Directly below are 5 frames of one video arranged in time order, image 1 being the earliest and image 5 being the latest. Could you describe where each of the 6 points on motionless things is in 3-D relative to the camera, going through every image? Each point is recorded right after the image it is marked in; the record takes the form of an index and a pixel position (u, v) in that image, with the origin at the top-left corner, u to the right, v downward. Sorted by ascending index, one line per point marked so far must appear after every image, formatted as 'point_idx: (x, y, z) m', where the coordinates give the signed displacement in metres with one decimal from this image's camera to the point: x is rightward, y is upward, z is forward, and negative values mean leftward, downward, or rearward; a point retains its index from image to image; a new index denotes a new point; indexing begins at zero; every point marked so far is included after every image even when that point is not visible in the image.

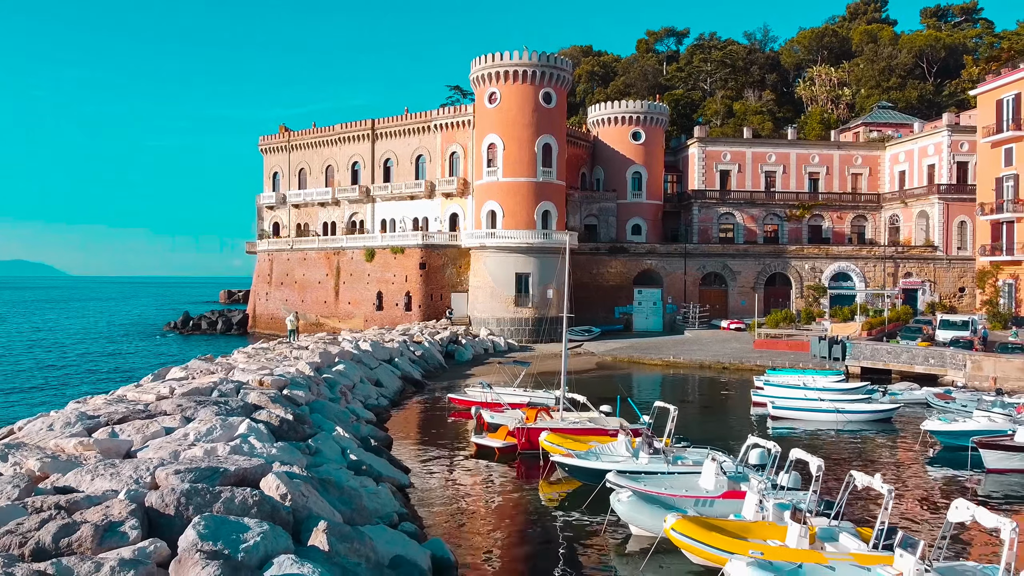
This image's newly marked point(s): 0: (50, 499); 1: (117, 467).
0: (-4.0, -1.9, +6.9) m
1: (-4.0, -1.8, +7.9) m
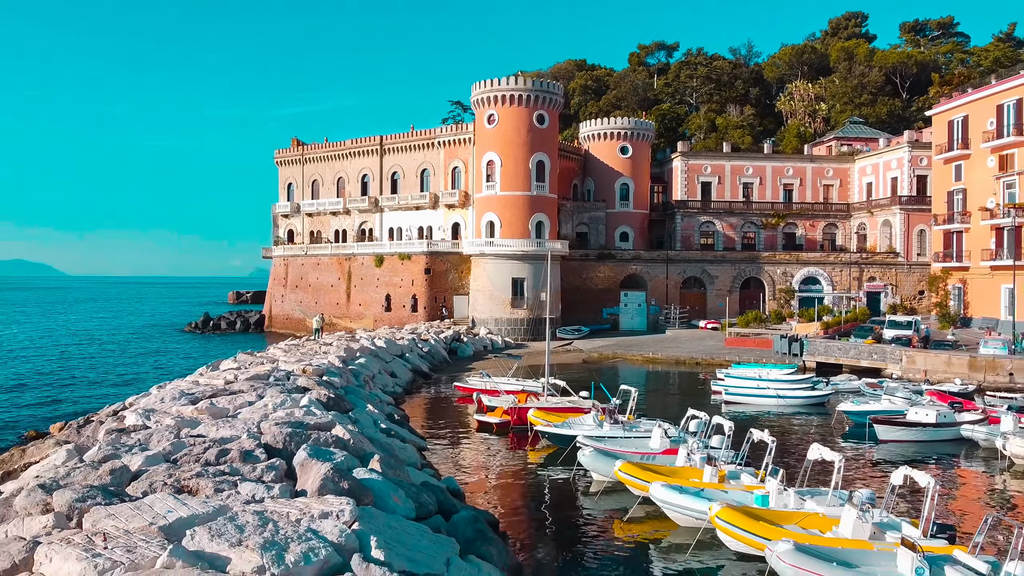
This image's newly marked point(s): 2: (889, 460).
0: (-4.2, -2.0, +10.4) m
1: (-4.1, -2.0, +11.5) m
2: (+7.7, -3.4, +15.9) m
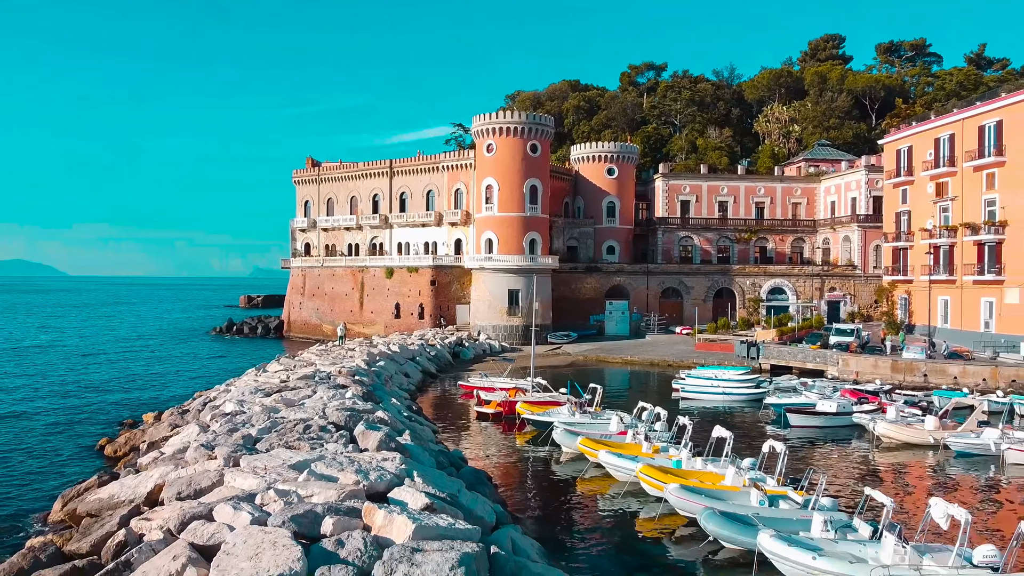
0: (-4.4, -2.5, +15.2) m
1: (-4.3, -2.5, +16.2) m
2: (+7.5, -4.0, +20.7) m
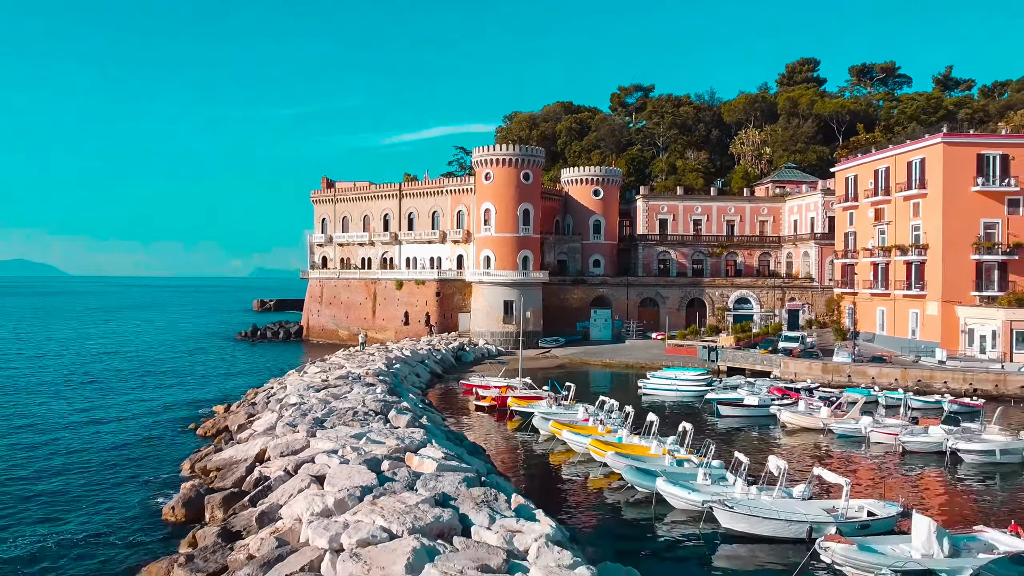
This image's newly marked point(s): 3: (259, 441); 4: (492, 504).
0: (-4.7, -3.2, +21.1) m
1: (-4.6, -3.2, +22.1) m
2: (+7.2, -4.7, +26.6) m
3: (-5.9, -3.6, +18.4) m
4: (-0.3, -3.5, +12.9) m
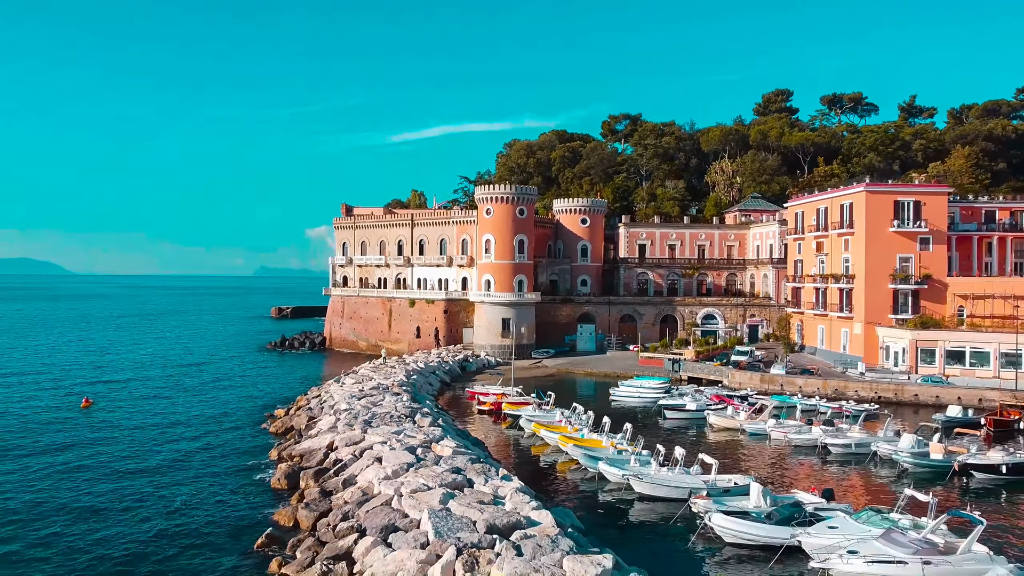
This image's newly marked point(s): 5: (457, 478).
0: (-5.0, -4.6, +29.3) m
1: (-5.0, -4.6, +30.3) m
2: (+6.9, -6.1, +34.7) m
3: (-6.3, -5.0, +26.6) m
4: (-0.7, -5.0, +21.0) m
5: (-1.4, -4.8, +19.8) m
